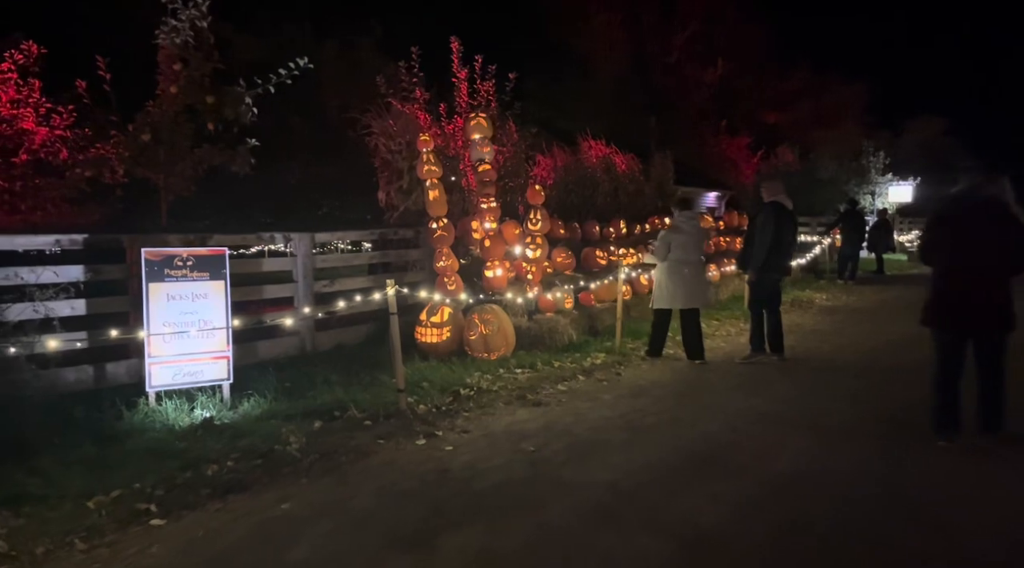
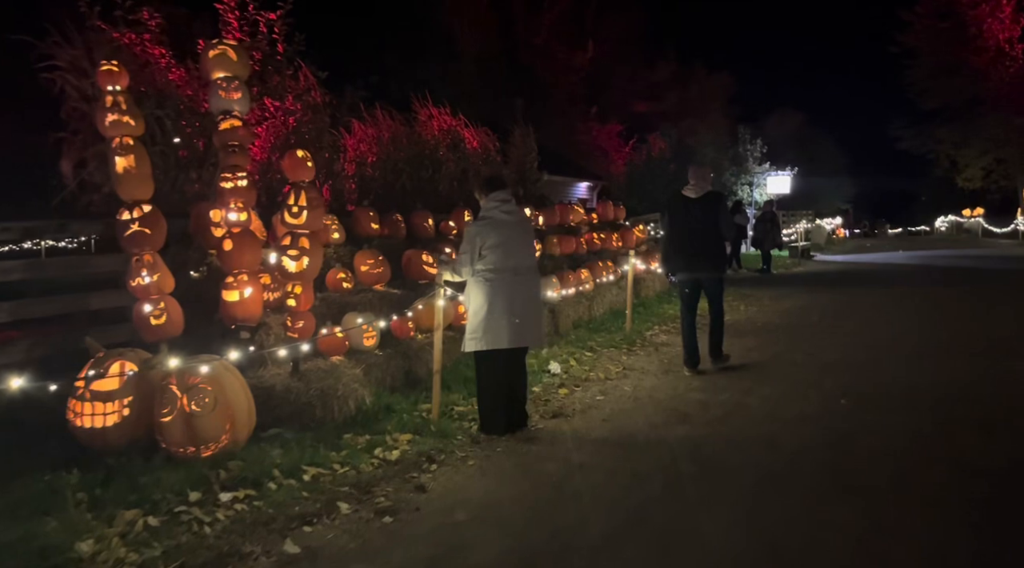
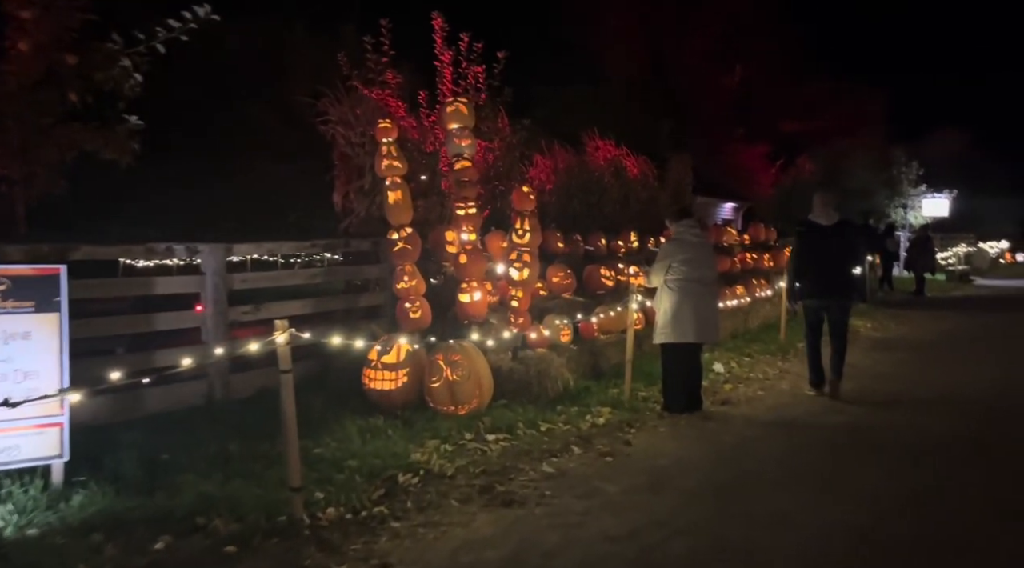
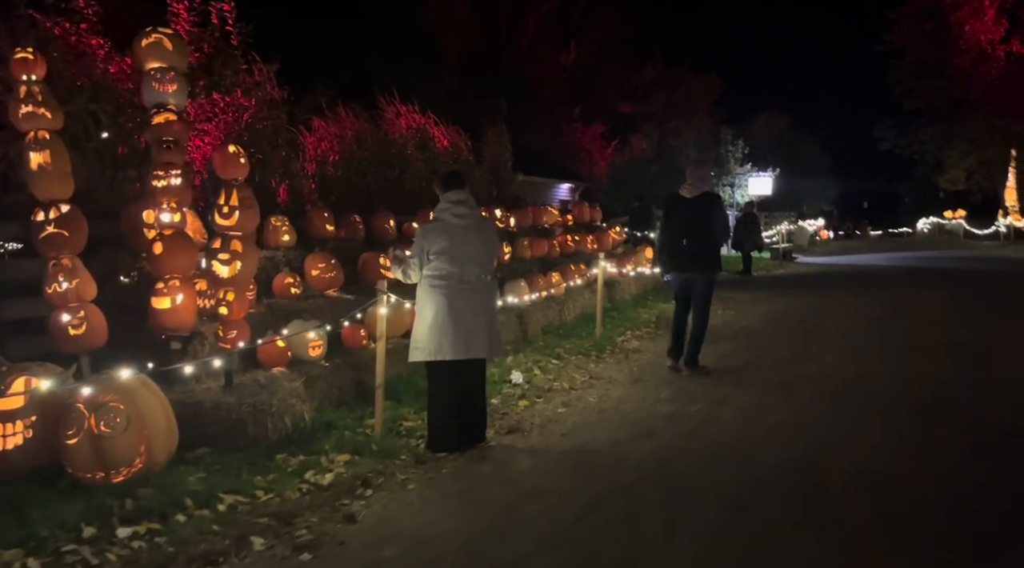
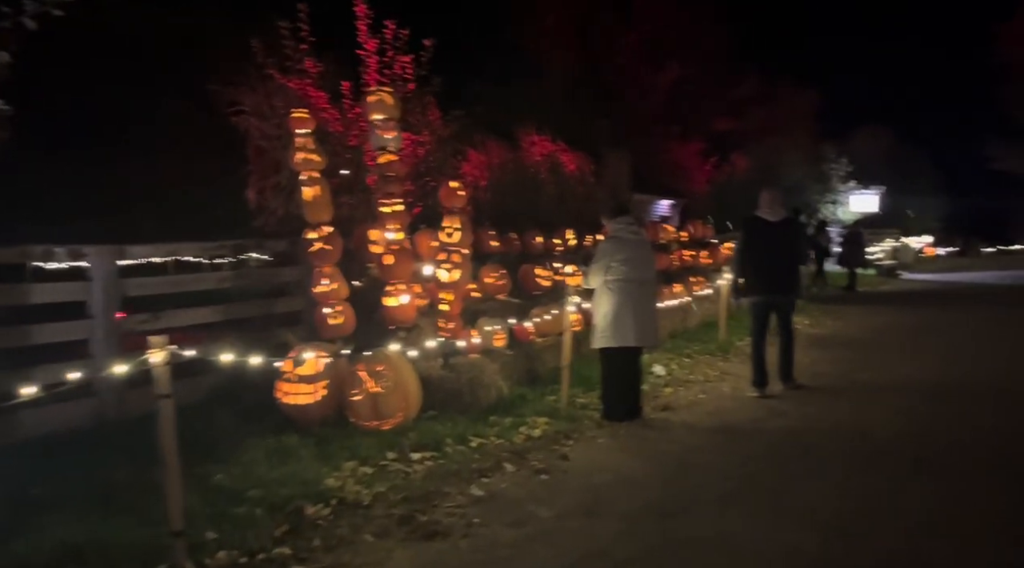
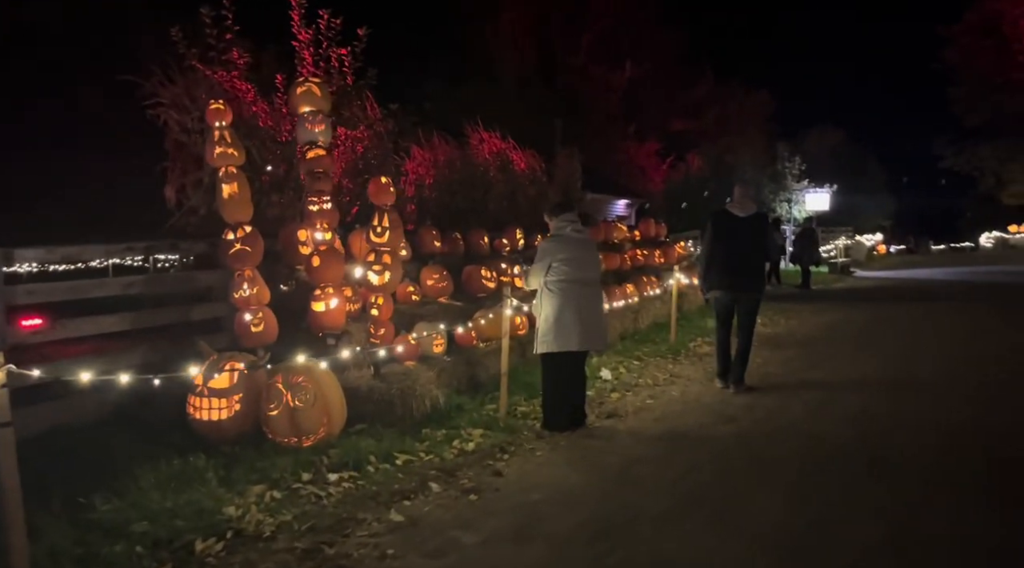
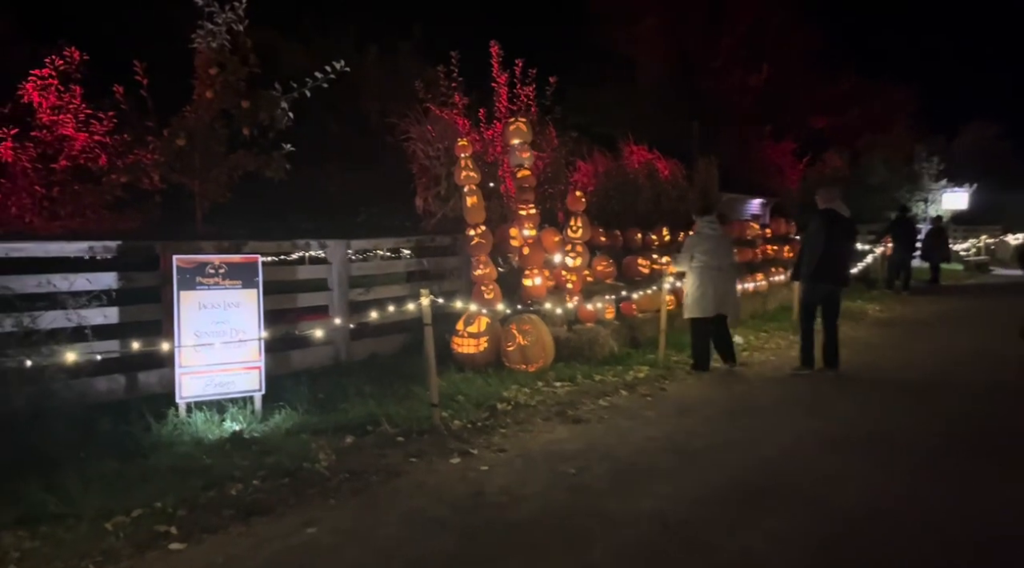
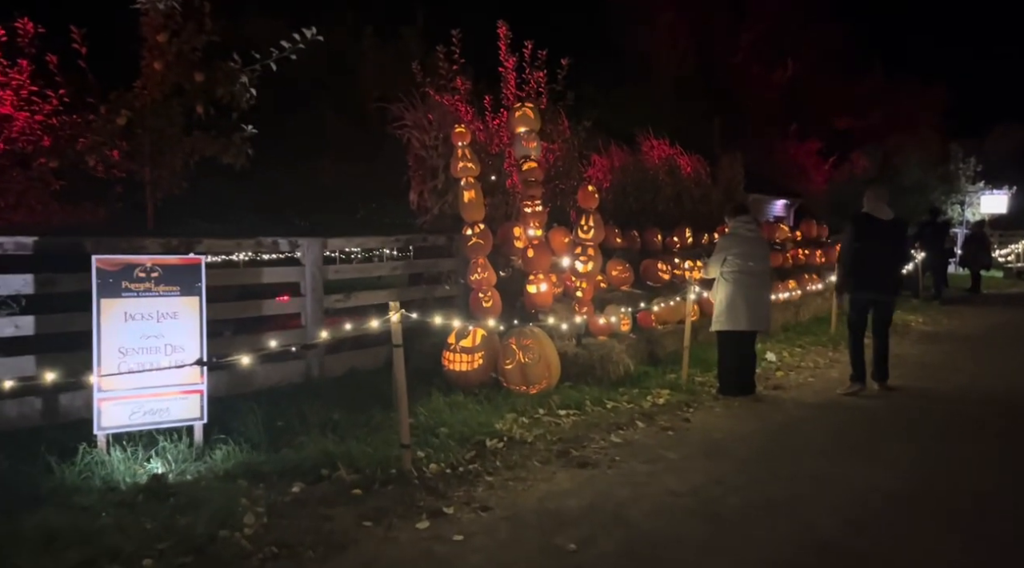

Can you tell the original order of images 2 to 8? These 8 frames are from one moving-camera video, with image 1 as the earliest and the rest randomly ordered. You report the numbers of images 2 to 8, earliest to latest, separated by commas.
7, 8, 3, 5, 6, 2, 4
